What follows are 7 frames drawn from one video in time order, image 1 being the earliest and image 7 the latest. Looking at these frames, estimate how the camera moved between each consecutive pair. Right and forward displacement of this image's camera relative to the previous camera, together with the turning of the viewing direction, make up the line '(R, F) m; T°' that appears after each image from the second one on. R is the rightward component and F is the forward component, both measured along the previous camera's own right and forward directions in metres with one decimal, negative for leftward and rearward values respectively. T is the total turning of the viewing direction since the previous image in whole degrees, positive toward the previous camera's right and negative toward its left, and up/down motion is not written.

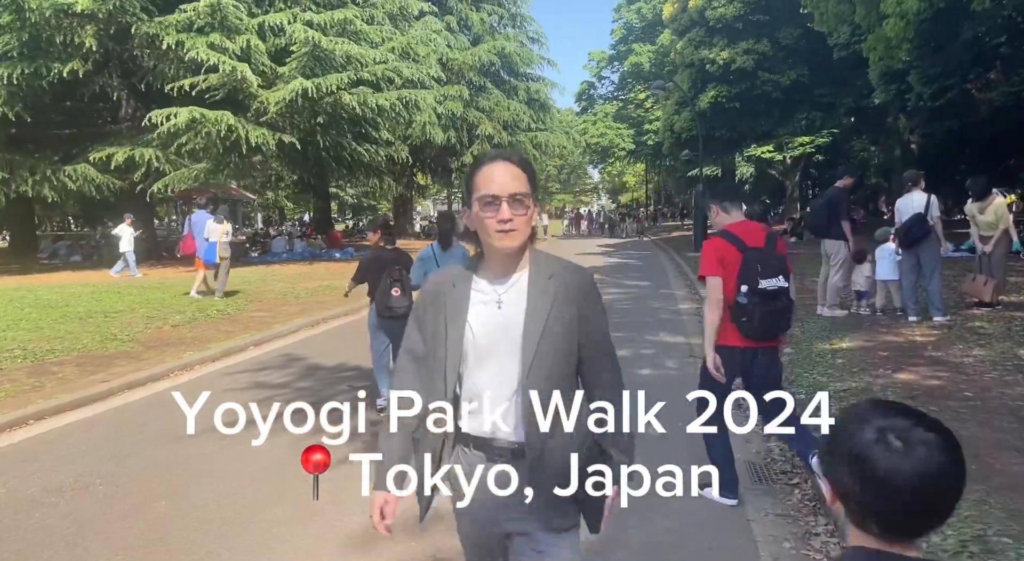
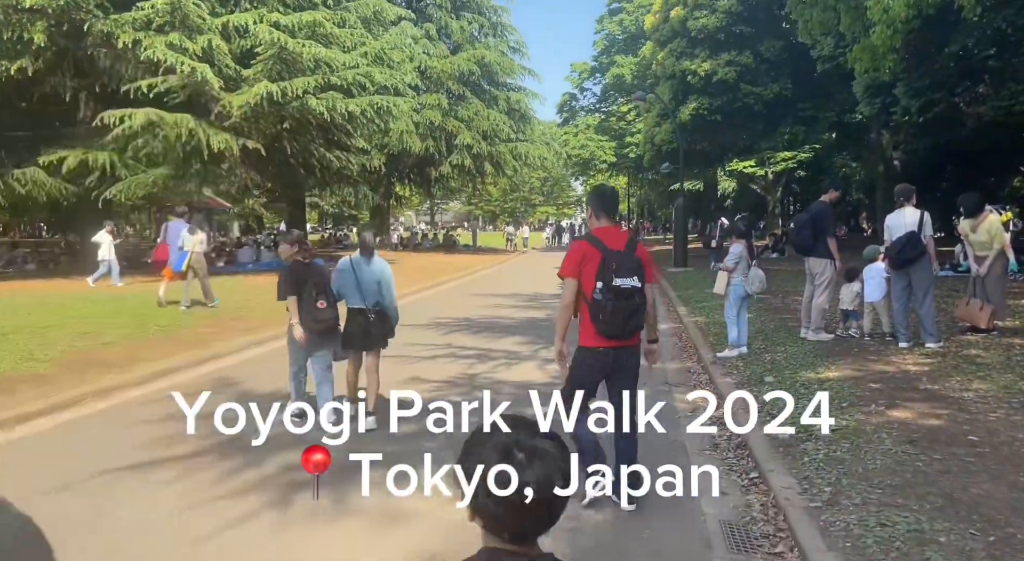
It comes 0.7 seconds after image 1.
(+0.3, +0.8) m; +1°
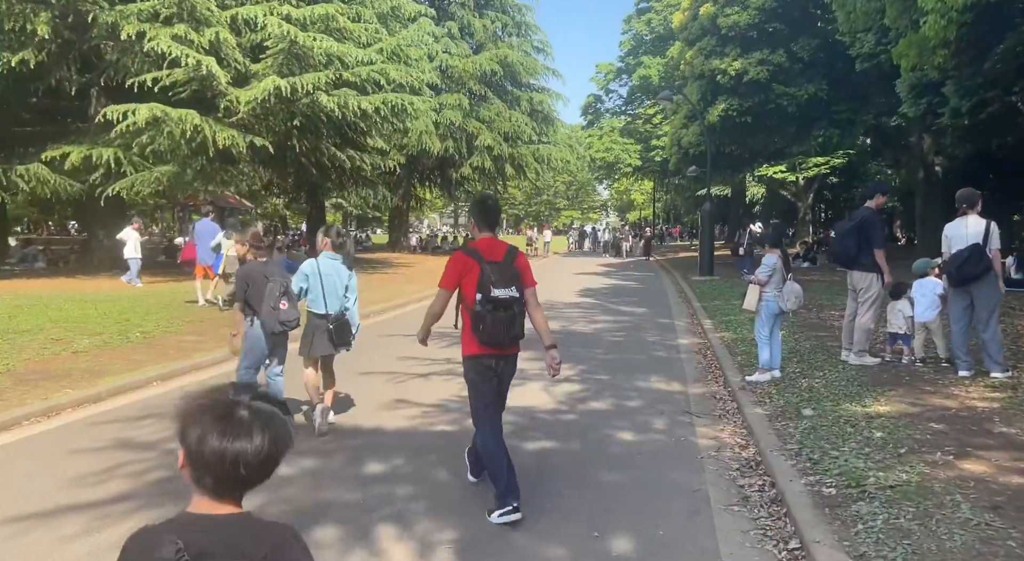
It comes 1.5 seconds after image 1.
(+0.2, +0.9) m; -2°
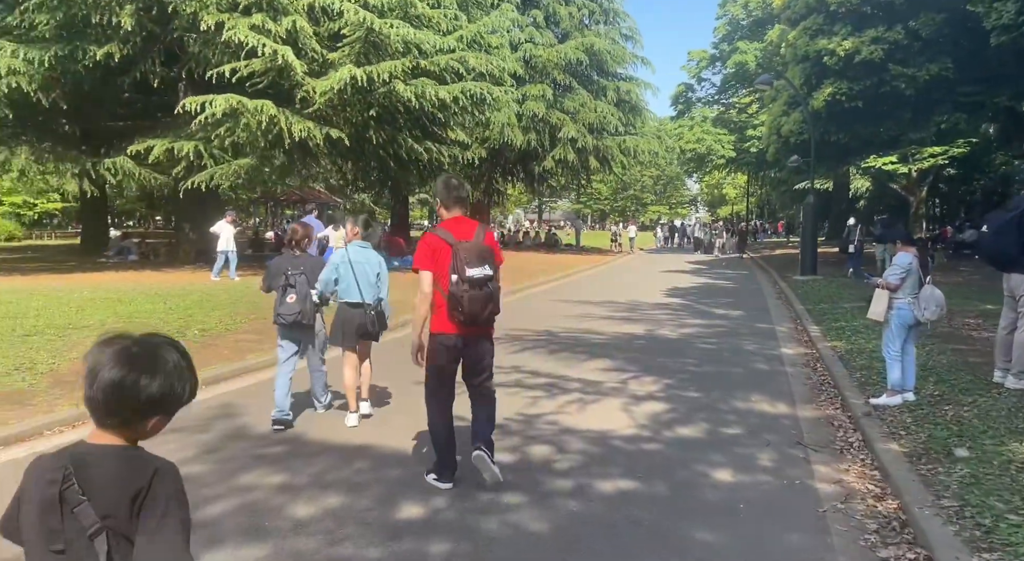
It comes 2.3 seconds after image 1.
(+0.1, +1.1) m; -7°
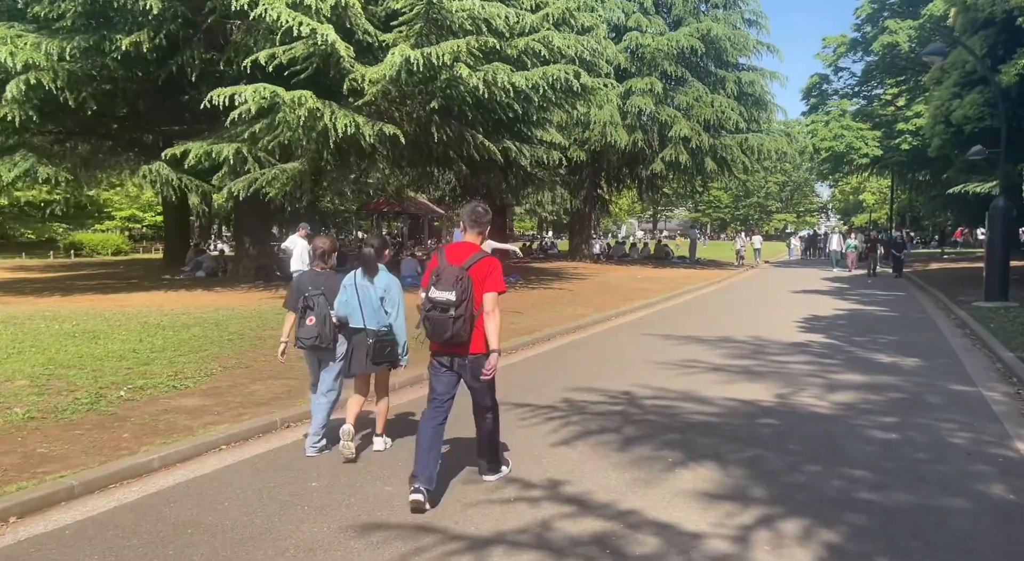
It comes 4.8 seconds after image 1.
(+0.6, +3.4) m; -9°
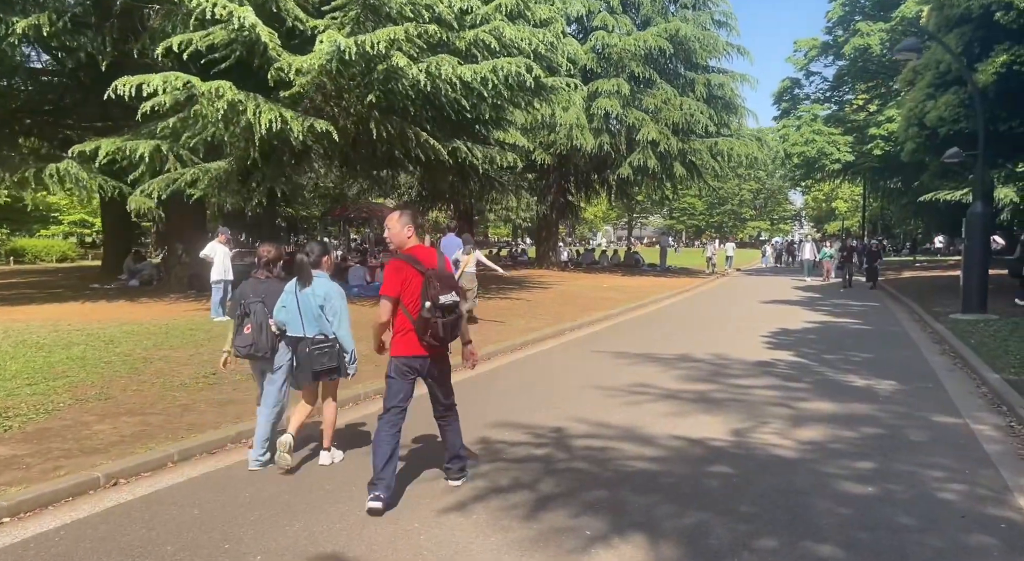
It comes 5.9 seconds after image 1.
(+0.7, +1.3) m; +2°
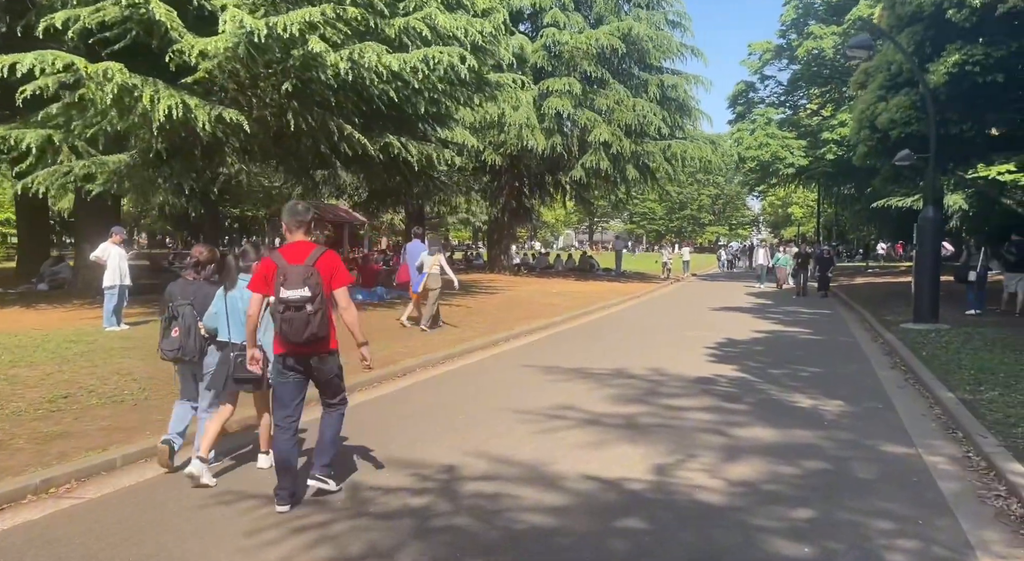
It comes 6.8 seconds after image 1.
(+0.6, +1.0) m; +3°
